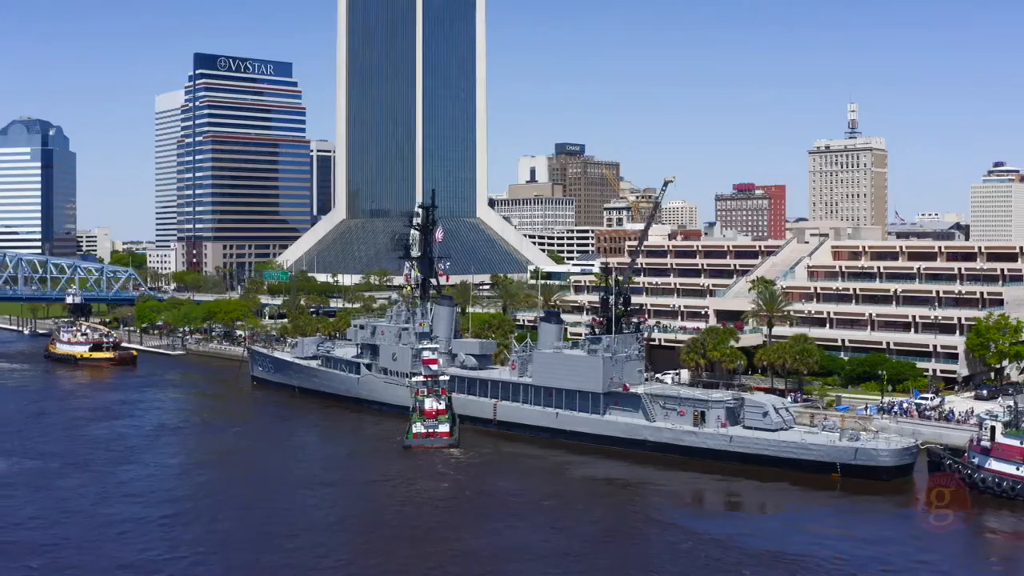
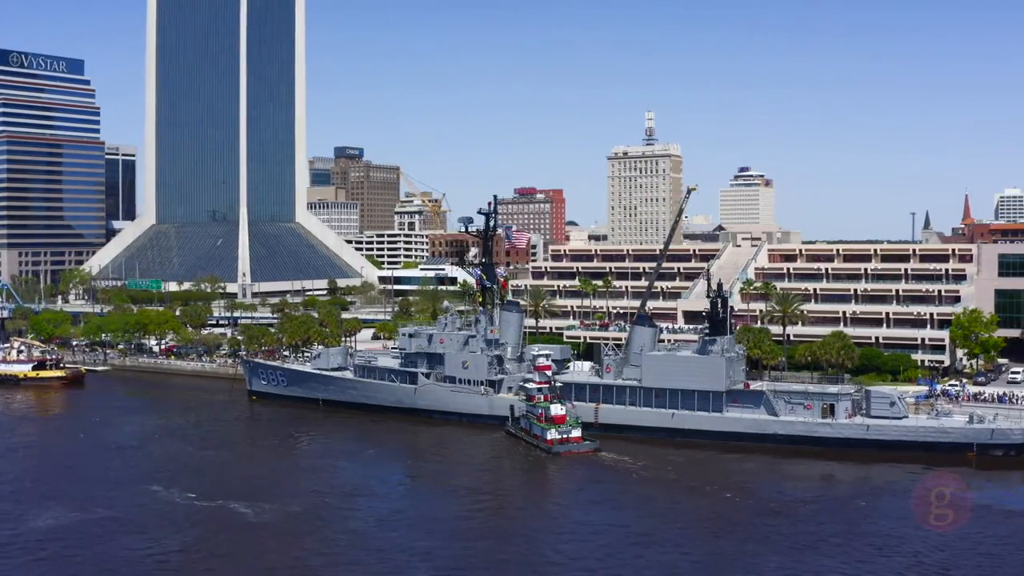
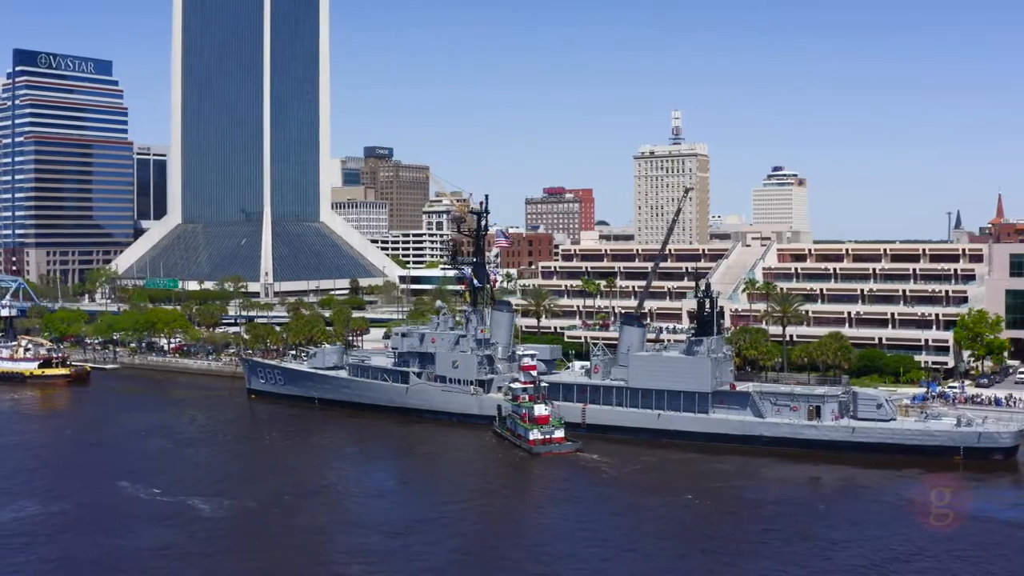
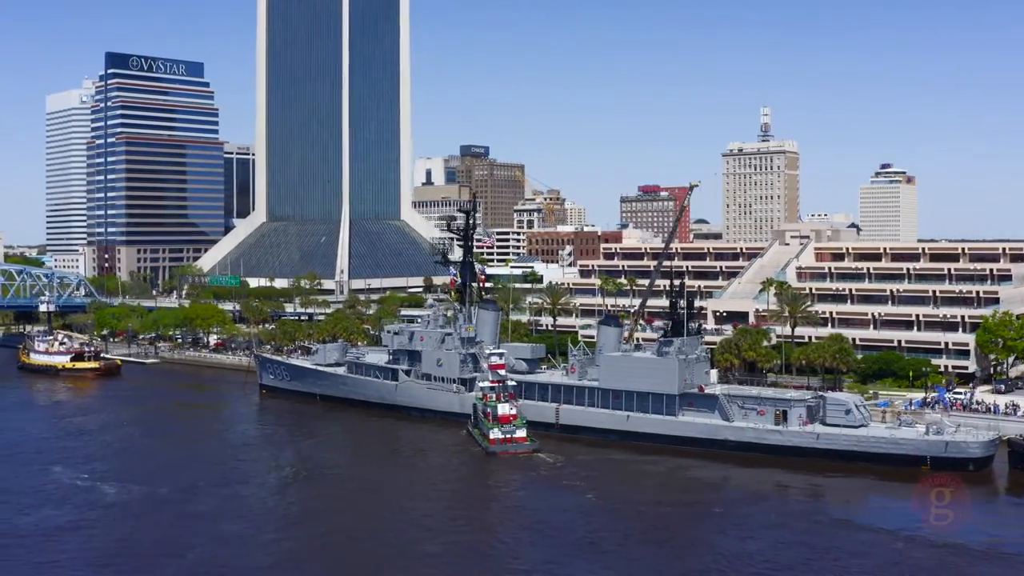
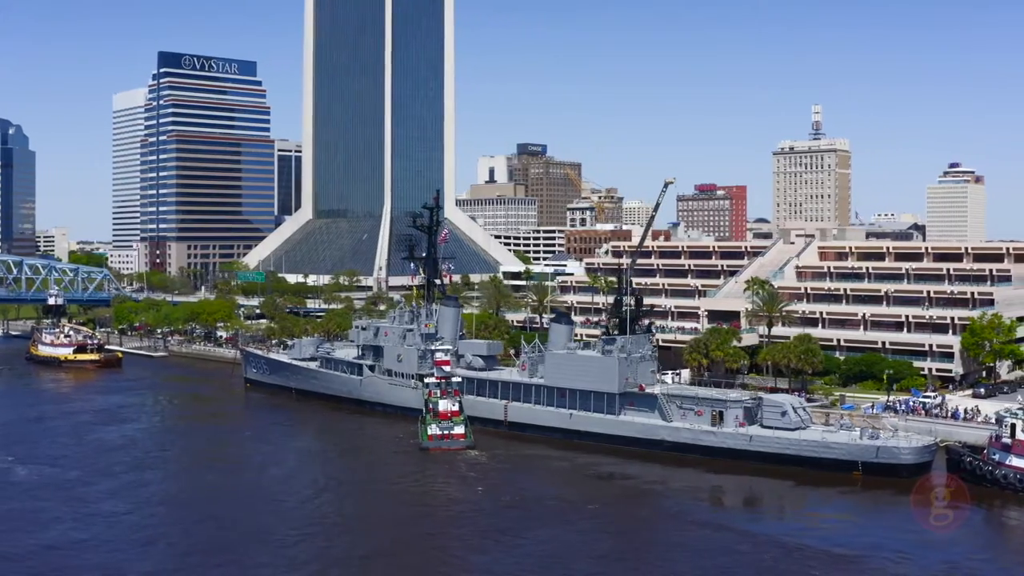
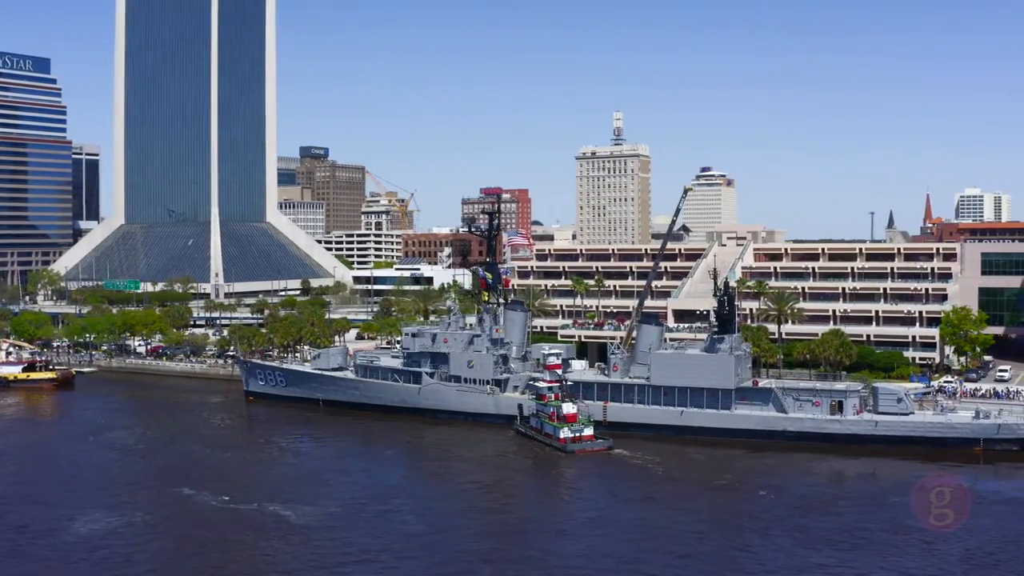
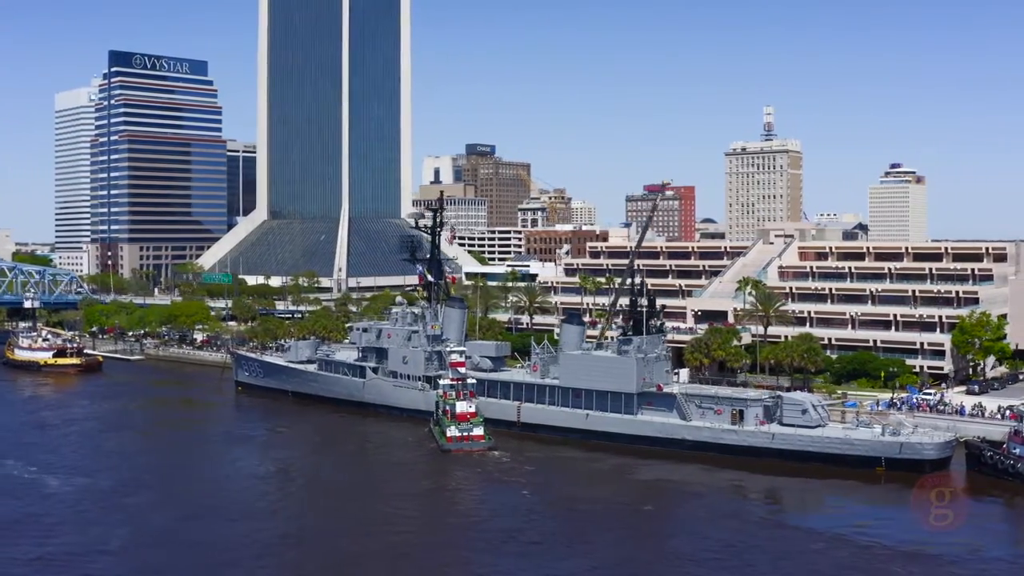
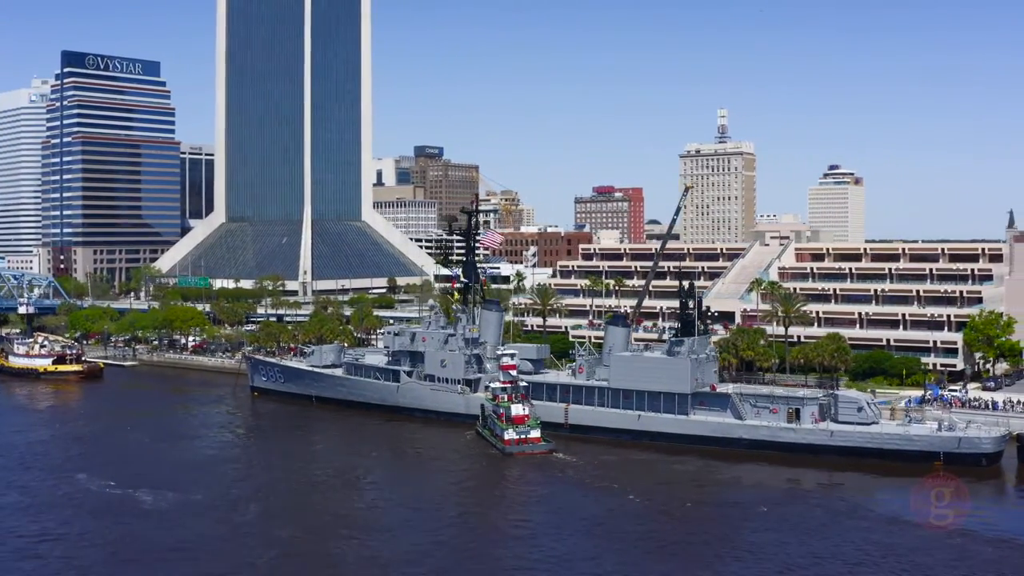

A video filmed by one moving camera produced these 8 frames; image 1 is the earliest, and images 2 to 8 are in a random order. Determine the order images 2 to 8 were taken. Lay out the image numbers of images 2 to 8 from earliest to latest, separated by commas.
5, 7, 4, 8, 3, 2, 6
